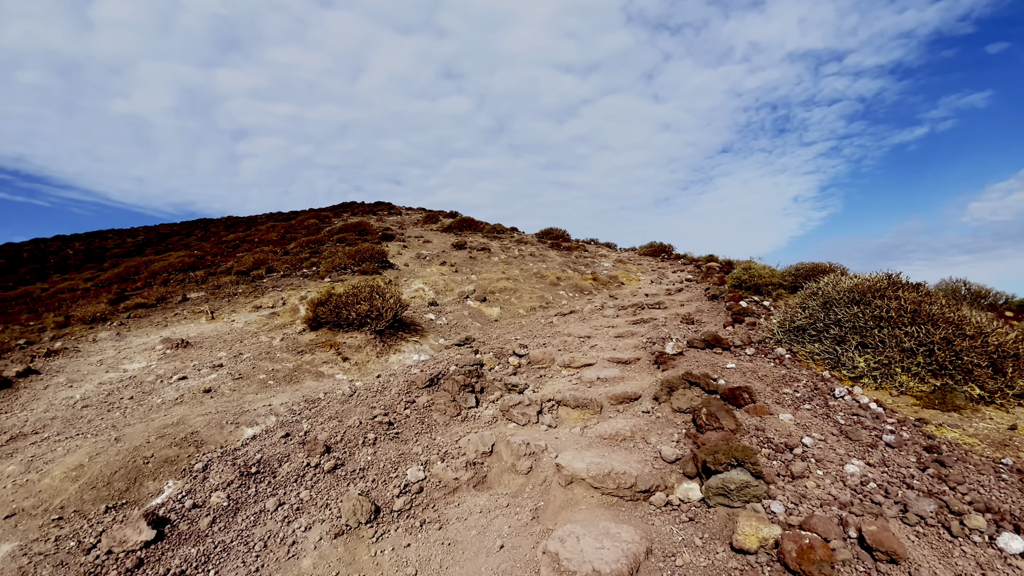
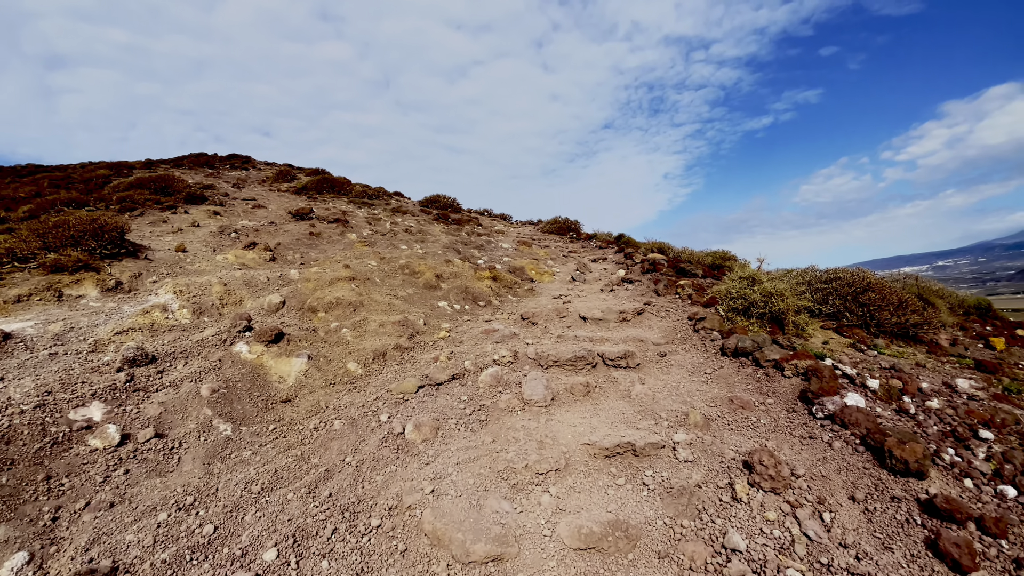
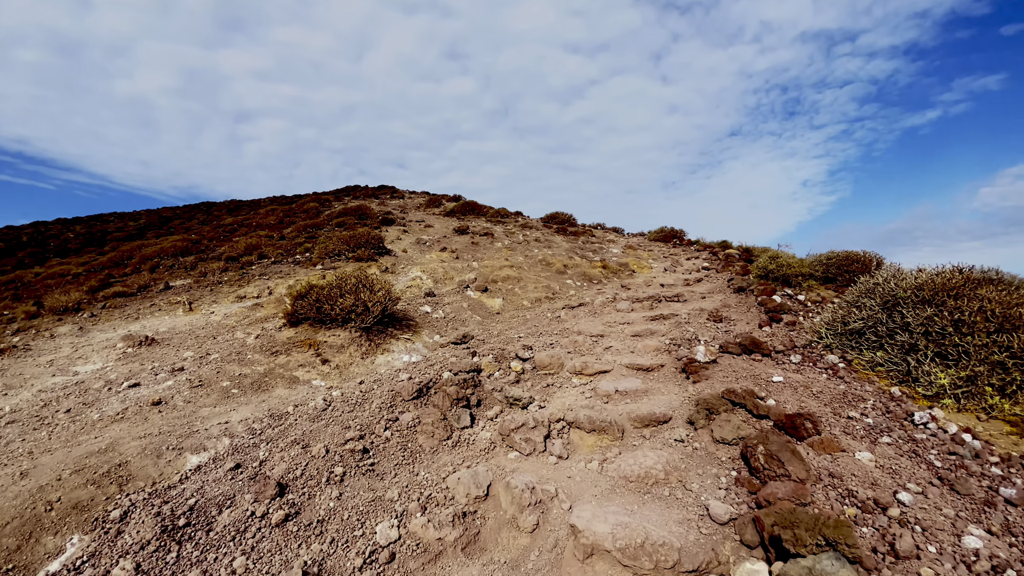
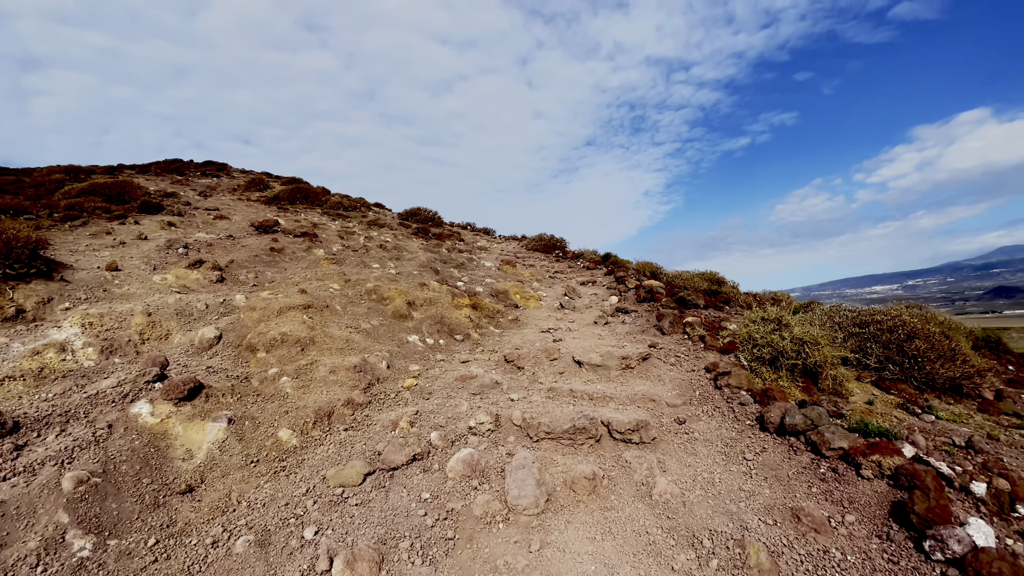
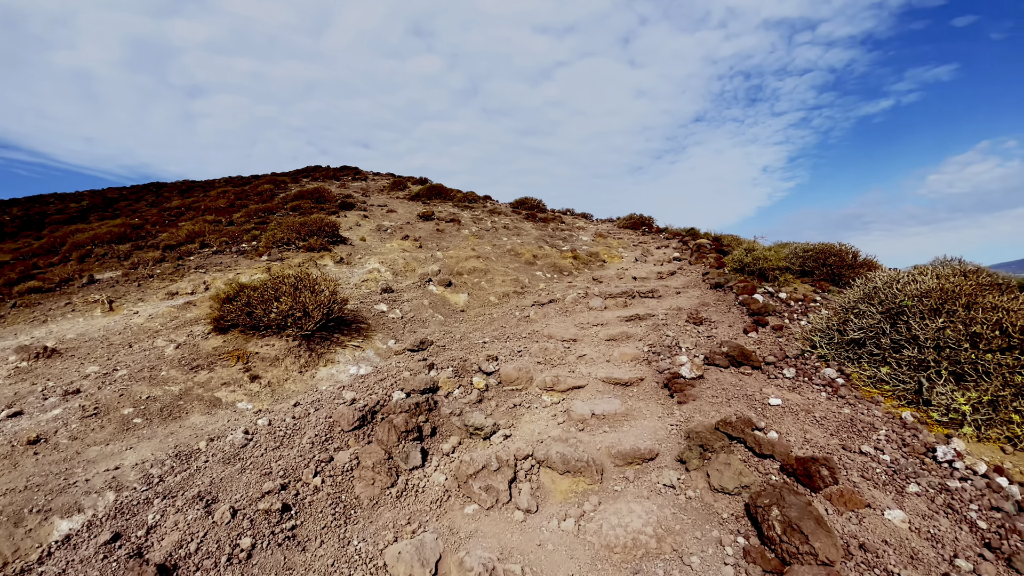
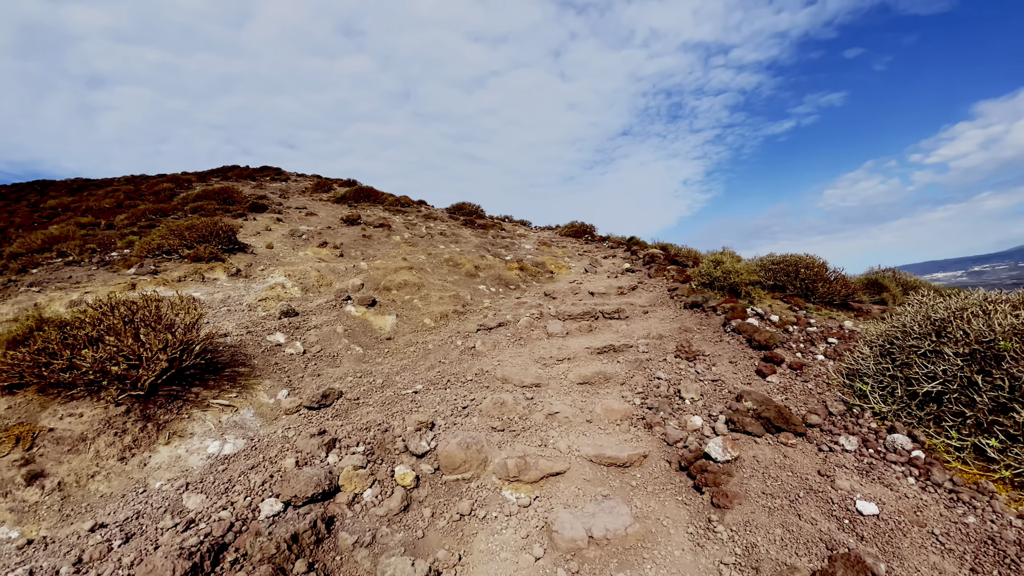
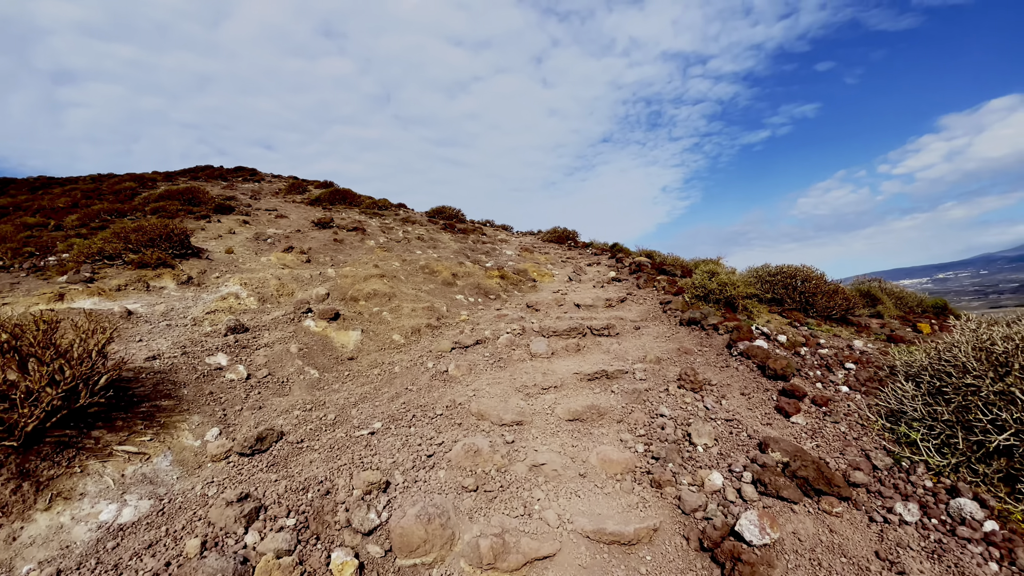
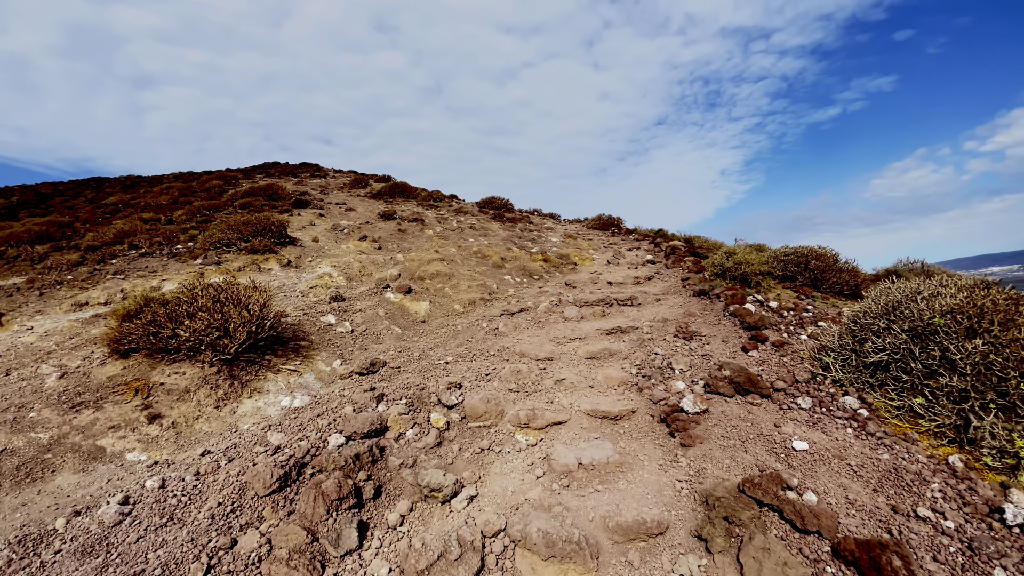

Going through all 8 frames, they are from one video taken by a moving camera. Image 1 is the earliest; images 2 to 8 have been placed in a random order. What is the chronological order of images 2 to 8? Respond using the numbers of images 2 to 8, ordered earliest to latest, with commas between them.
3, 5, 8, 6, 7, 2, 4
